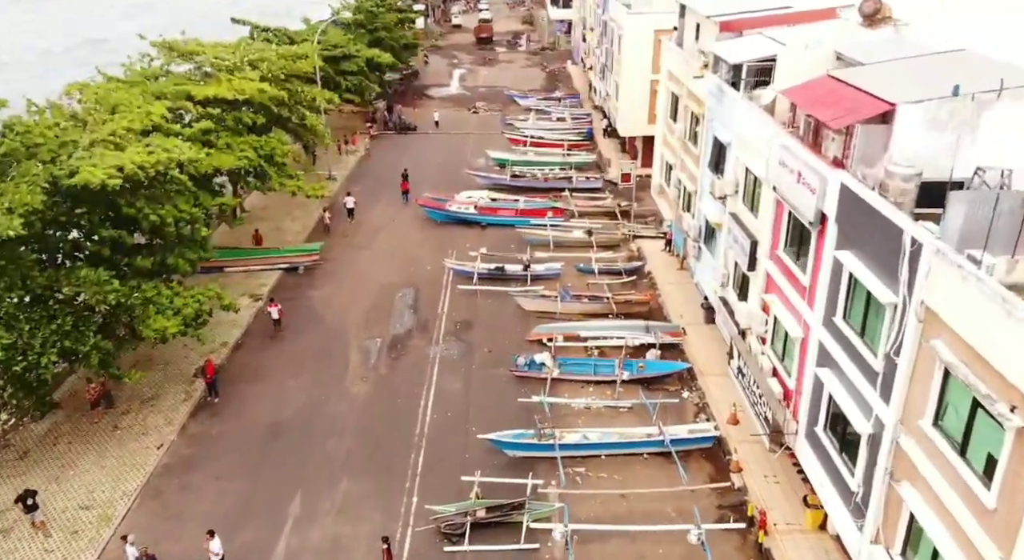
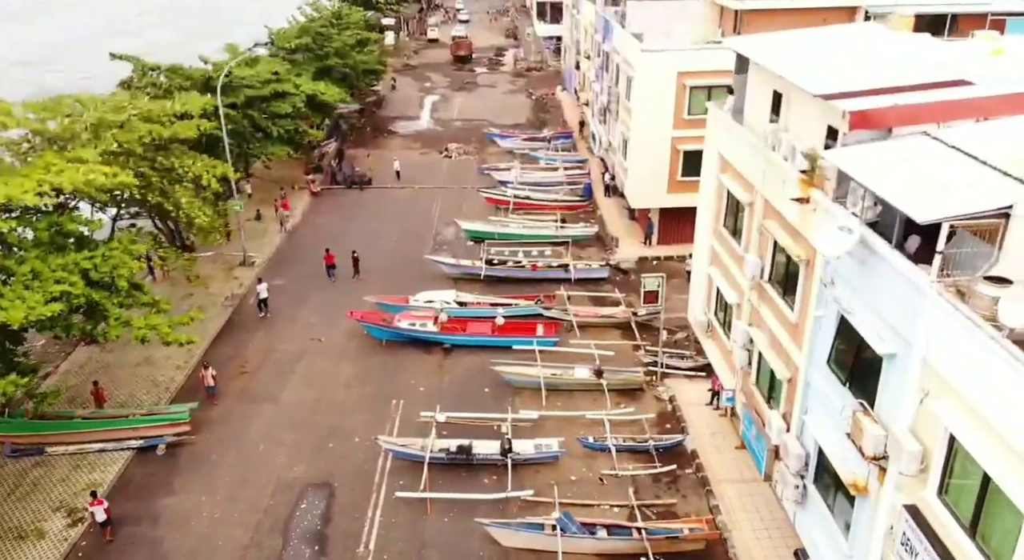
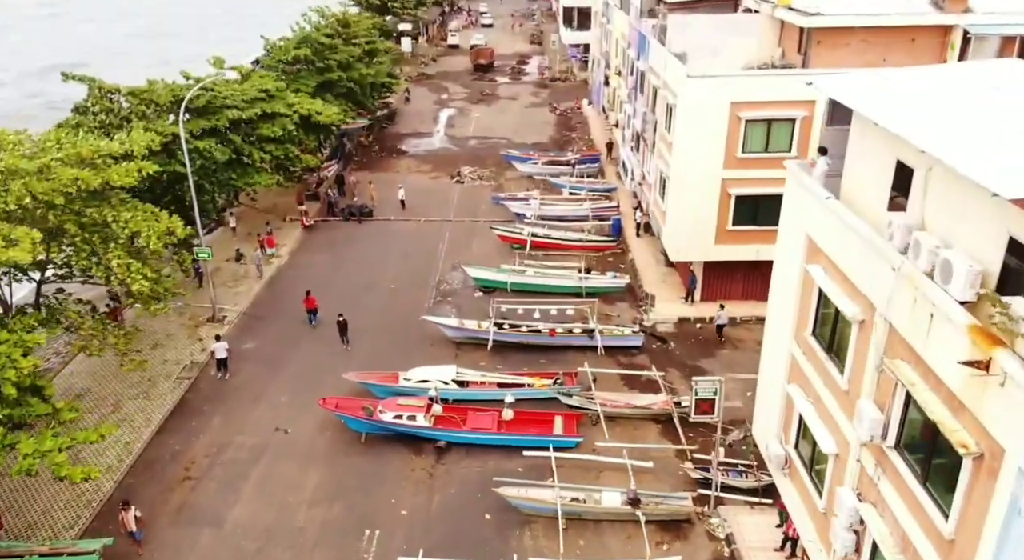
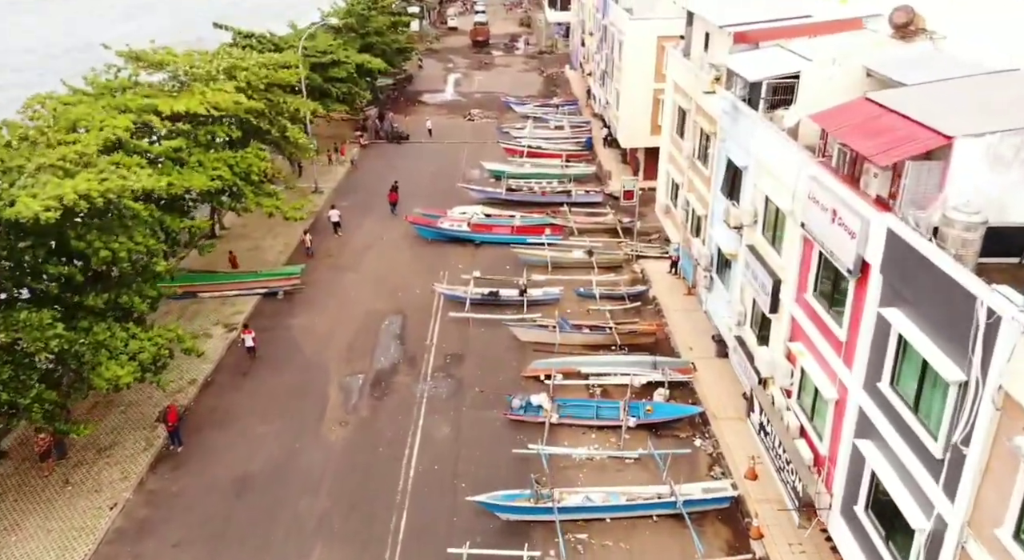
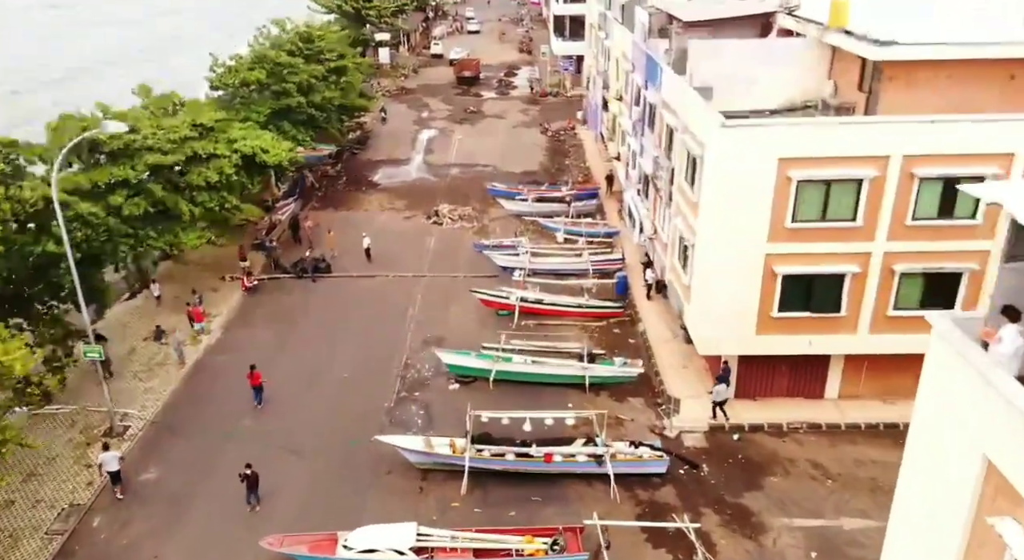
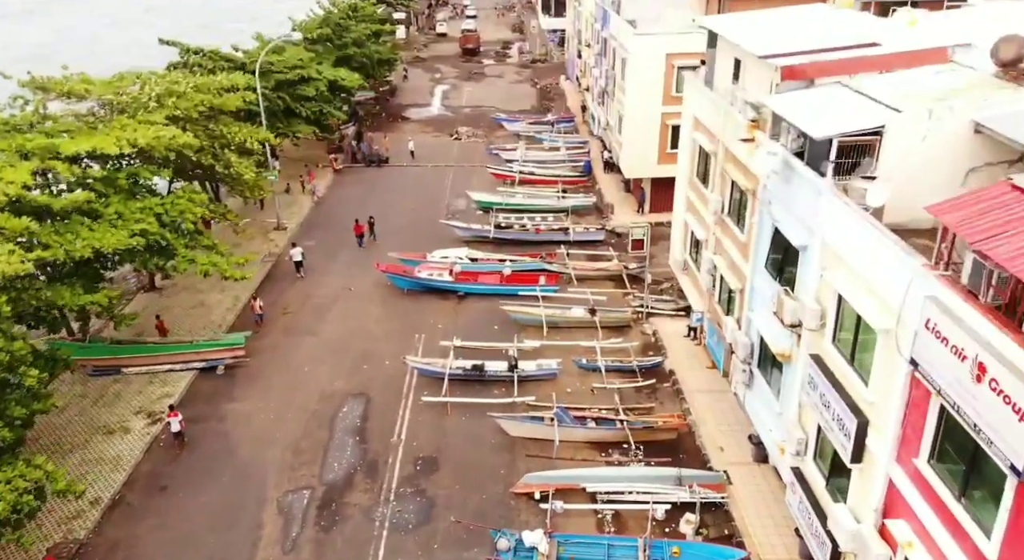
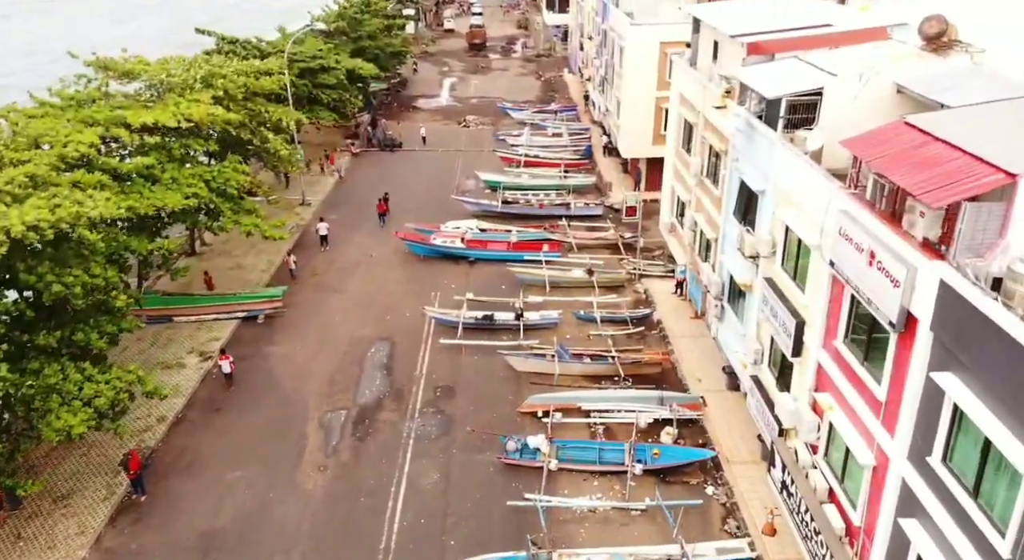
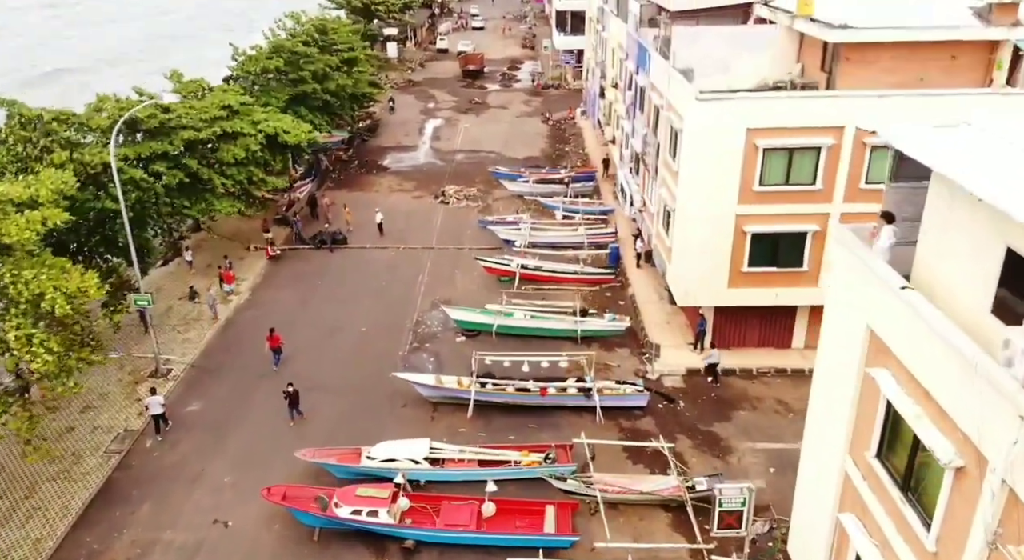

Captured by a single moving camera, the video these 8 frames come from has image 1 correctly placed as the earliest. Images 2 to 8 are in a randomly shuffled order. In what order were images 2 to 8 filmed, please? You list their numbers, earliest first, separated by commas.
4, 7, 6, 2, 3, 8, 5
